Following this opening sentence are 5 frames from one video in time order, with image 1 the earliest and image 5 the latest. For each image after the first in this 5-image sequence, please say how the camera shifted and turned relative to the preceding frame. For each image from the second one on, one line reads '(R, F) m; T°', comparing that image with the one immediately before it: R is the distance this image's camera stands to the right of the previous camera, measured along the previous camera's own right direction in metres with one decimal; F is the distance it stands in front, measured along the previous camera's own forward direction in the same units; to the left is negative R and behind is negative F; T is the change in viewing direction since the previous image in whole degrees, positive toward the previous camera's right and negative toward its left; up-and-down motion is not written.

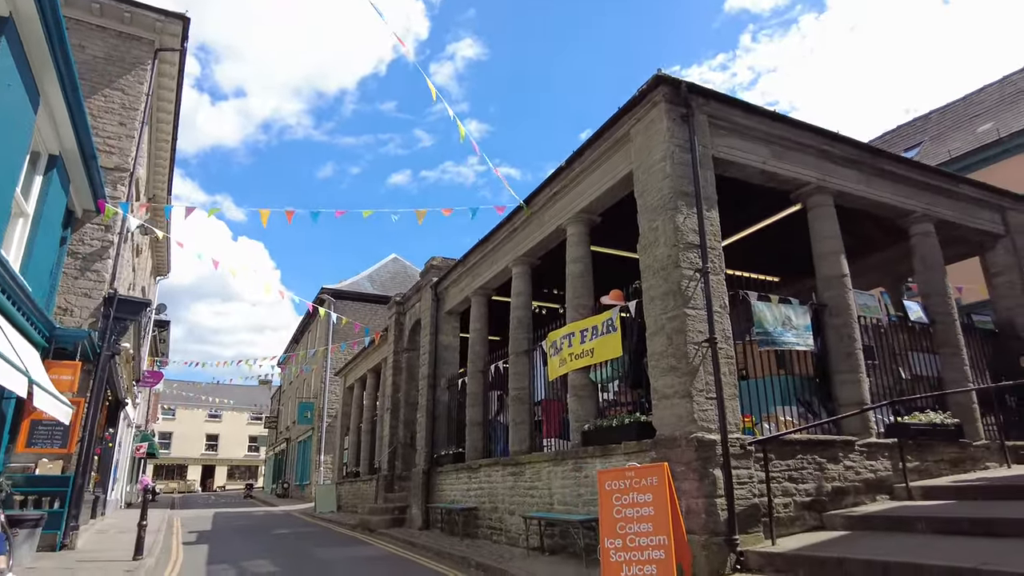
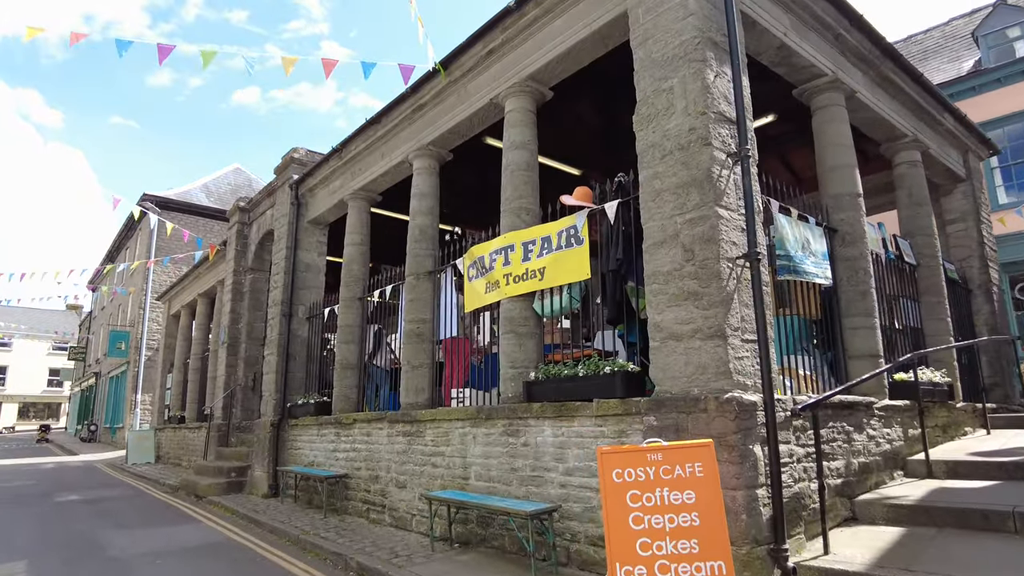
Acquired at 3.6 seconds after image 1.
(-0.6, +2.8) m; +13°
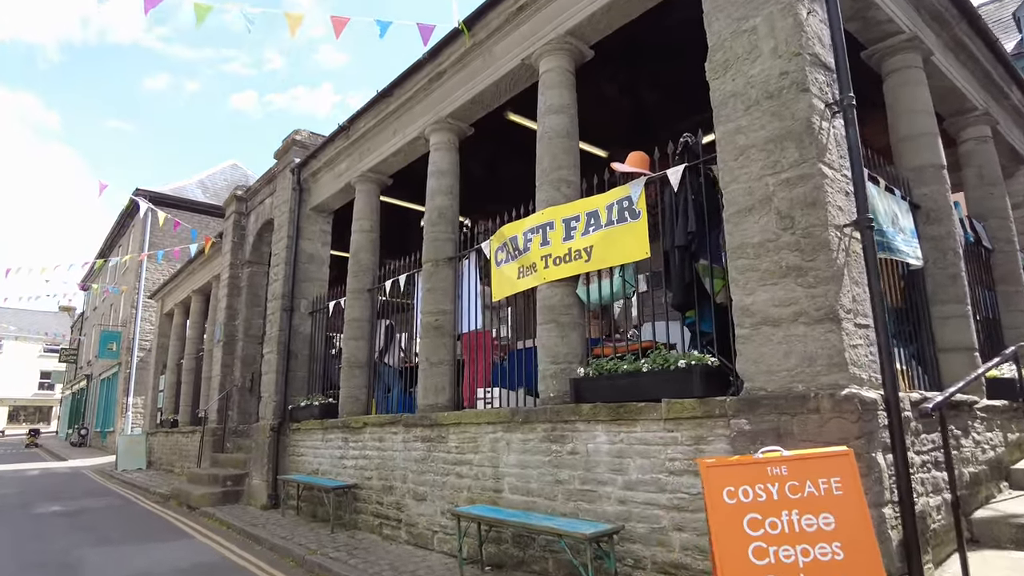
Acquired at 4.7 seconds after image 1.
(-0.4, +0.9) m; 0°
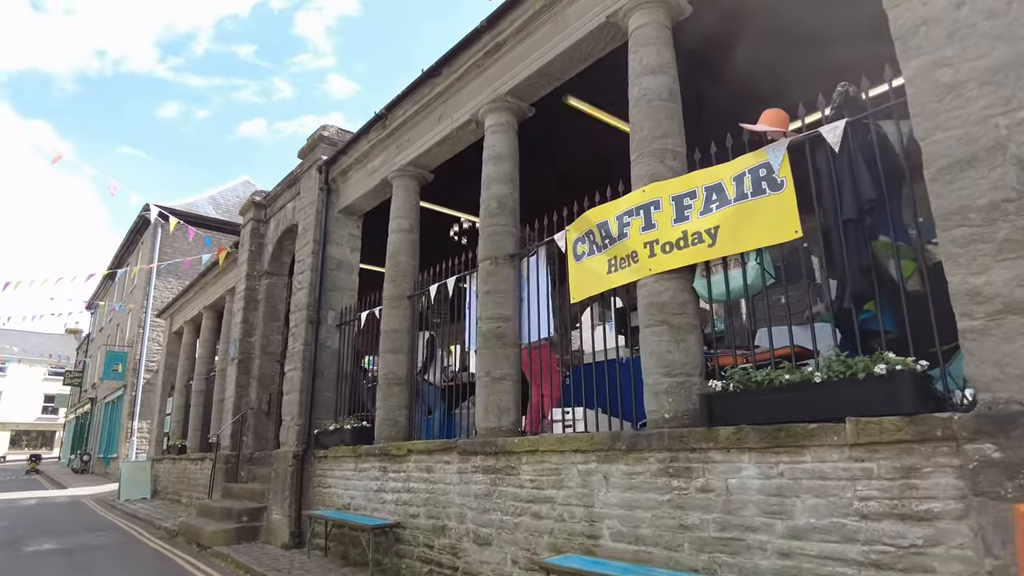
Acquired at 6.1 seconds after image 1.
(-0.7, +1.1) m; -1°
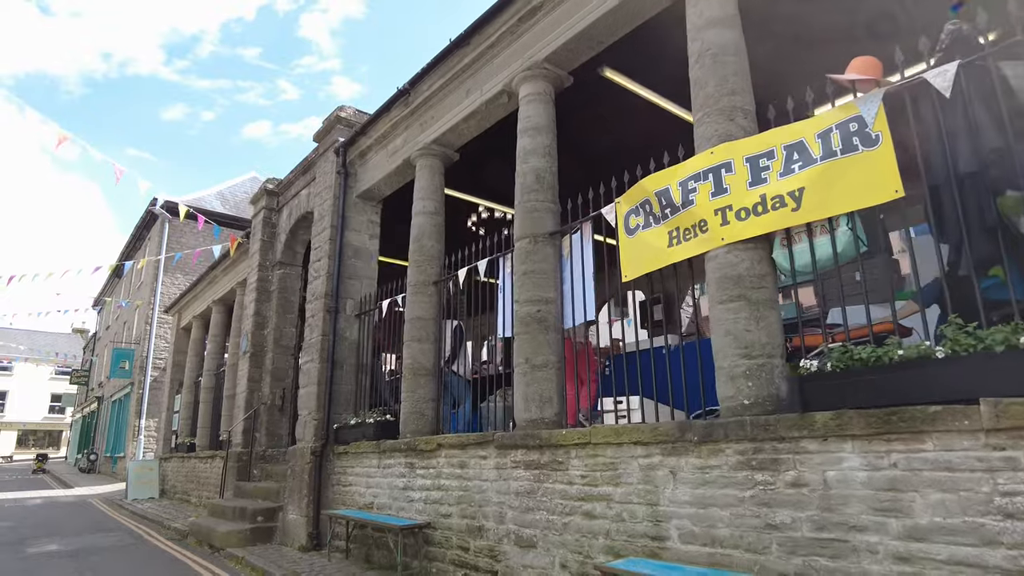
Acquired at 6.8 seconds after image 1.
(-0.3, +0.5) m; 0°
